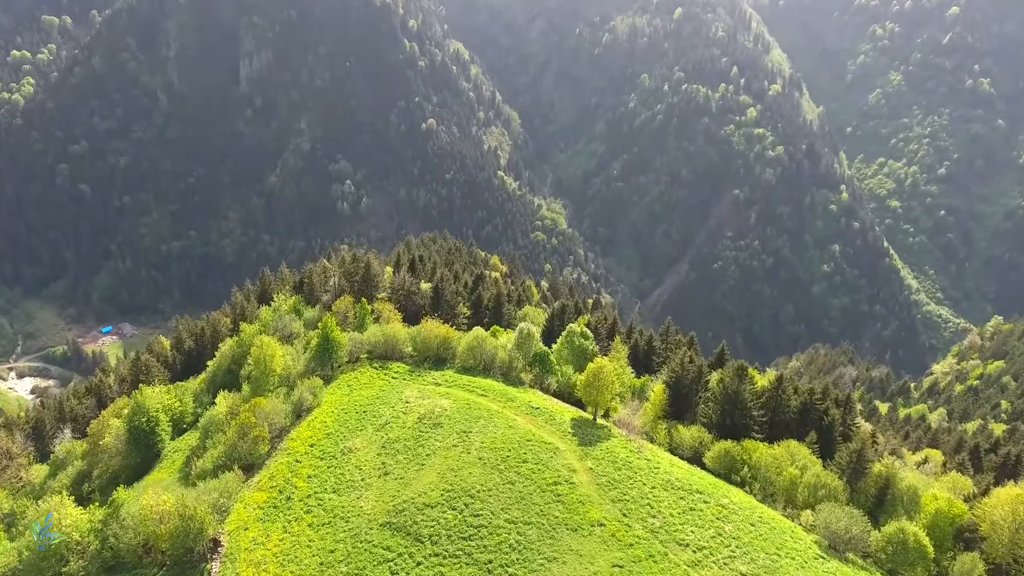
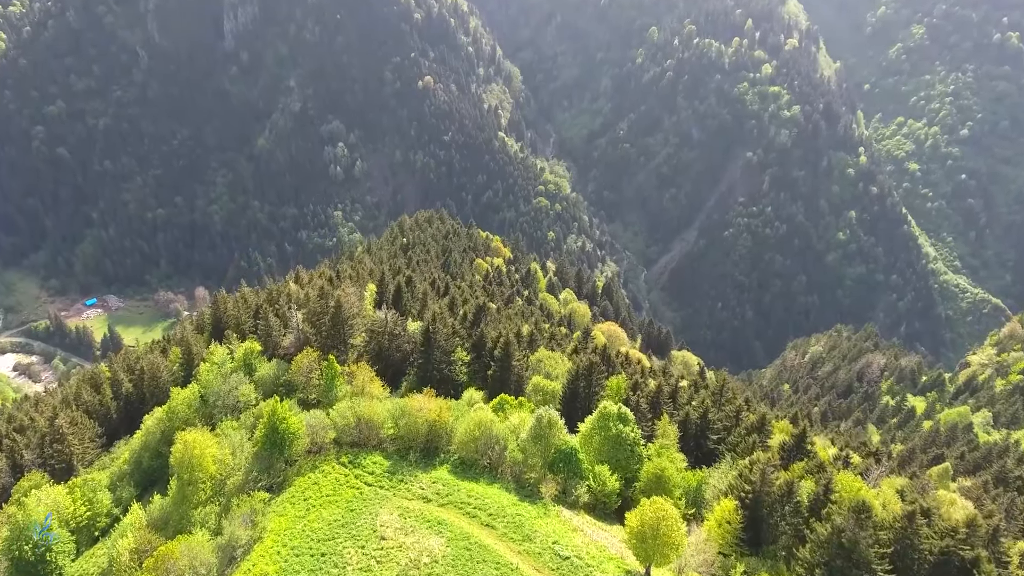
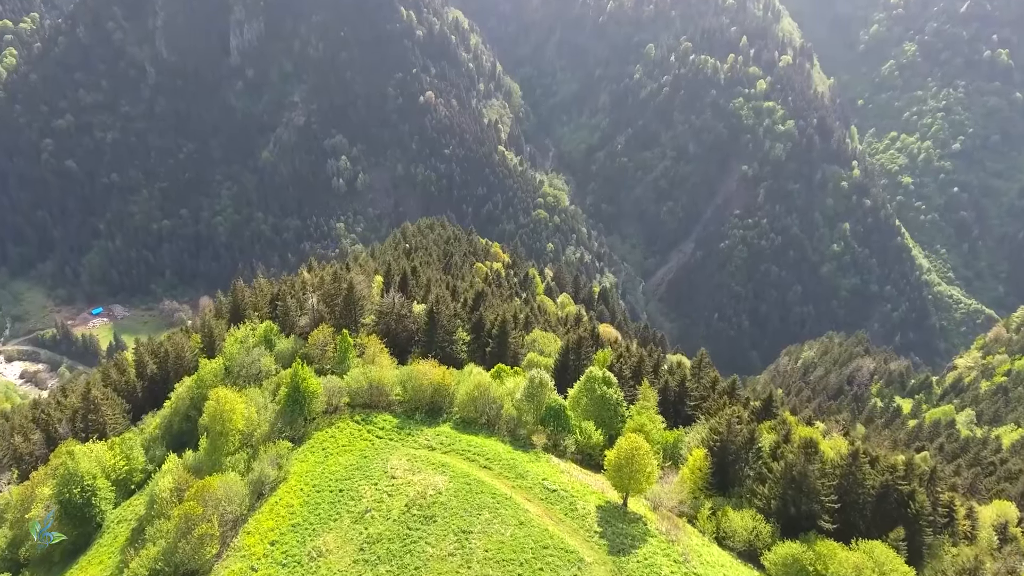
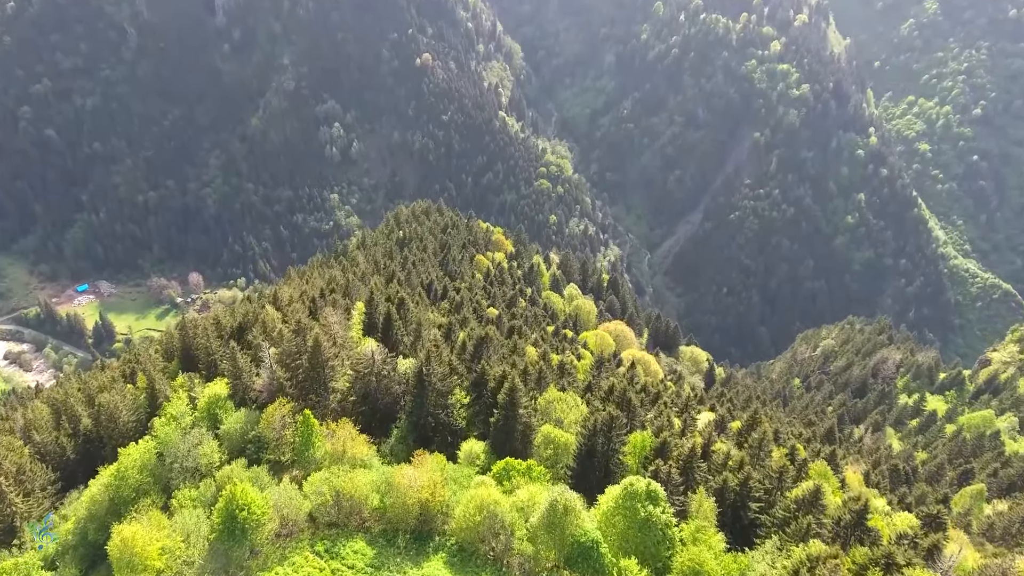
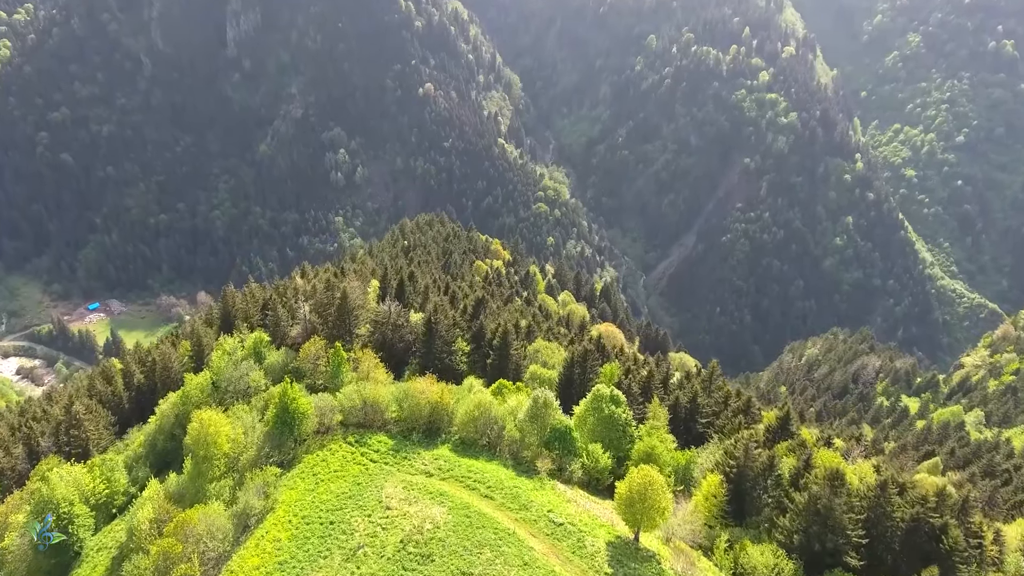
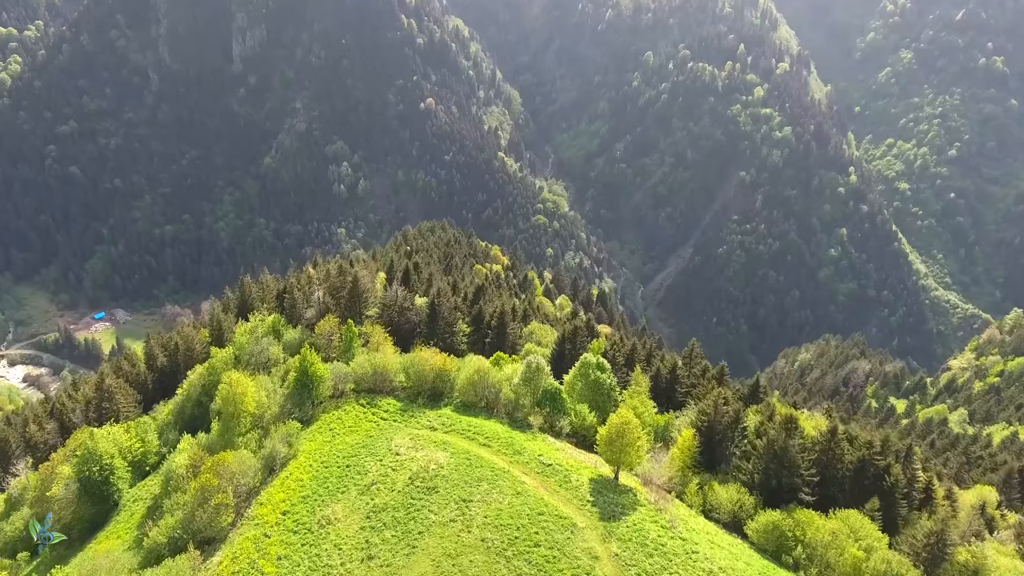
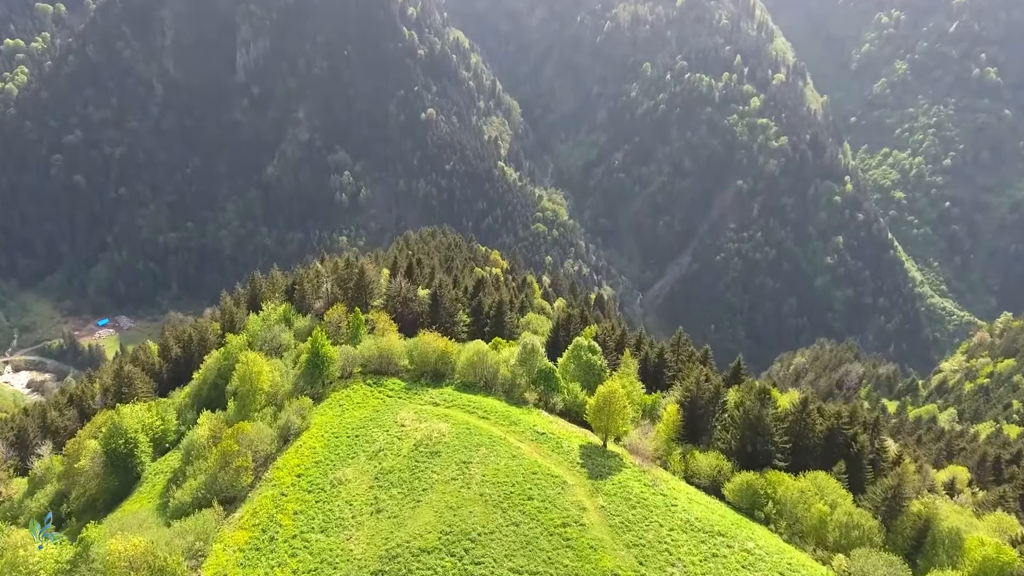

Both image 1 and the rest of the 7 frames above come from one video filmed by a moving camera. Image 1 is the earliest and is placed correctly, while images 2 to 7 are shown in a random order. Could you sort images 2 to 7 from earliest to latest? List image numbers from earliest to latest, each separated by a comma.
7, 6, 3, 5, 2, 4
